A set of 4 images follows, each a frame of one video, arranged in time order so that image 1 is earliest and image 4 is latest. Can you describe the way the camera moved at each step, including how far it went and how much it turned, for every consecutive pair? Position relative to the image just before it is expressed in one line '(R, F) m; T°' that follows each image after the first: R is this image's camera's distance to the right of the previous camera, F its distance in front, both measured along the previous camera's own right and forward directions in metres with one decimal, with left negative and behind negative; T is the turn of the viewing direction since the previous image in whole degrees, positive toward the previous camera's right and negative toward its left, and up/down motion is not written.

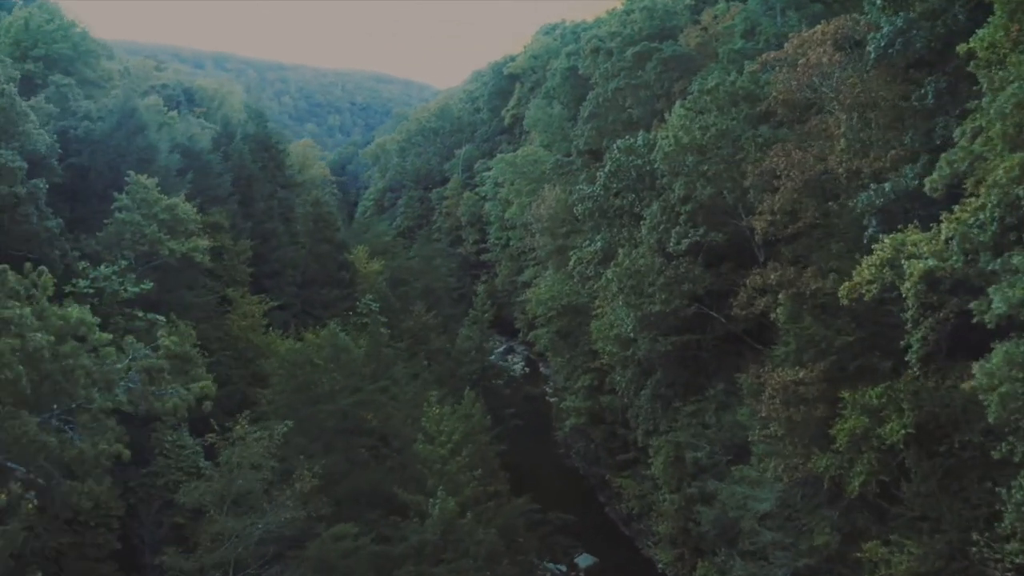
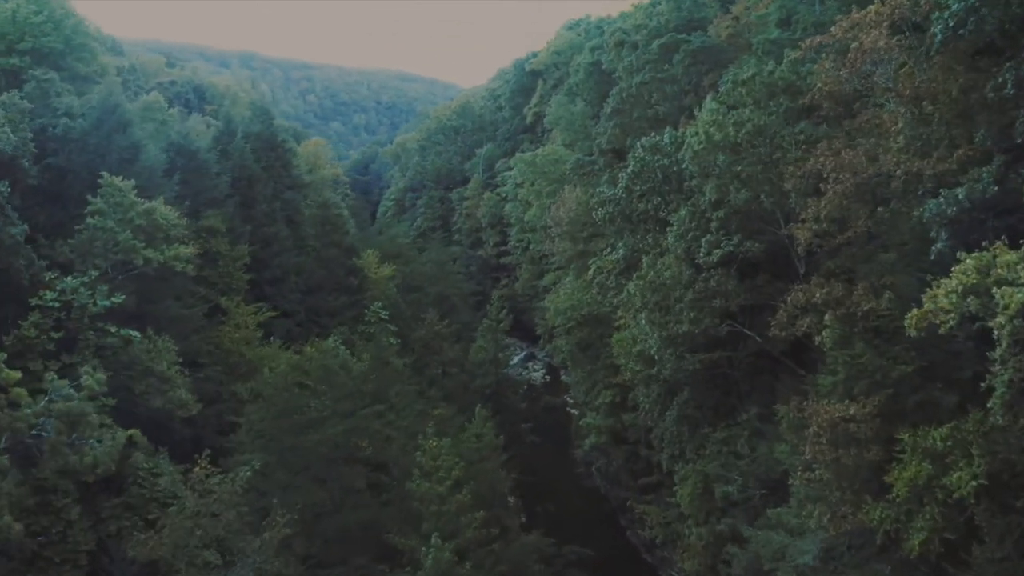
(+0.3, +2.0) m; -1°
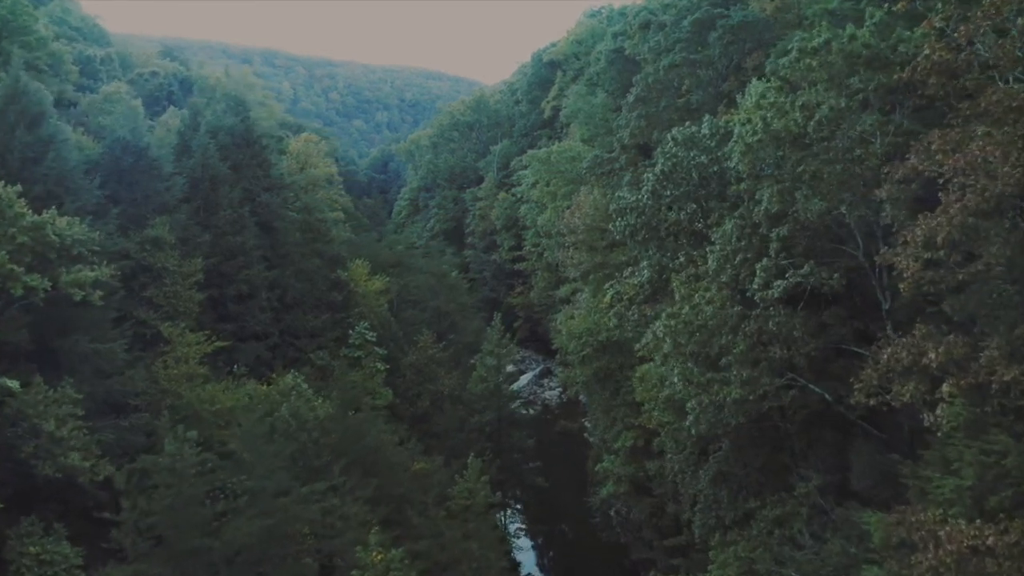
(+0.5, +4.4) m; -1°
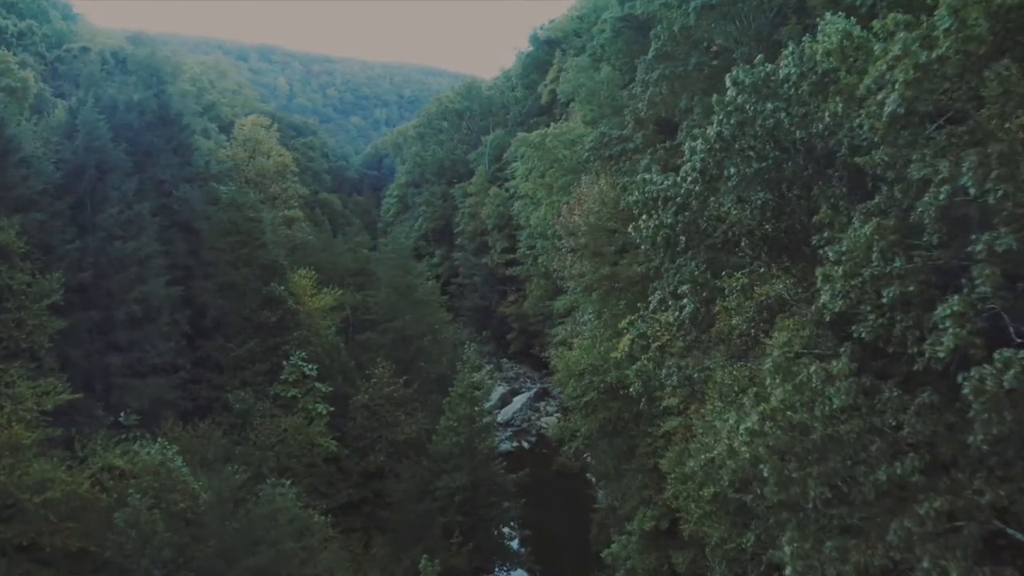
(+0.4, +6.2) m; 0°
